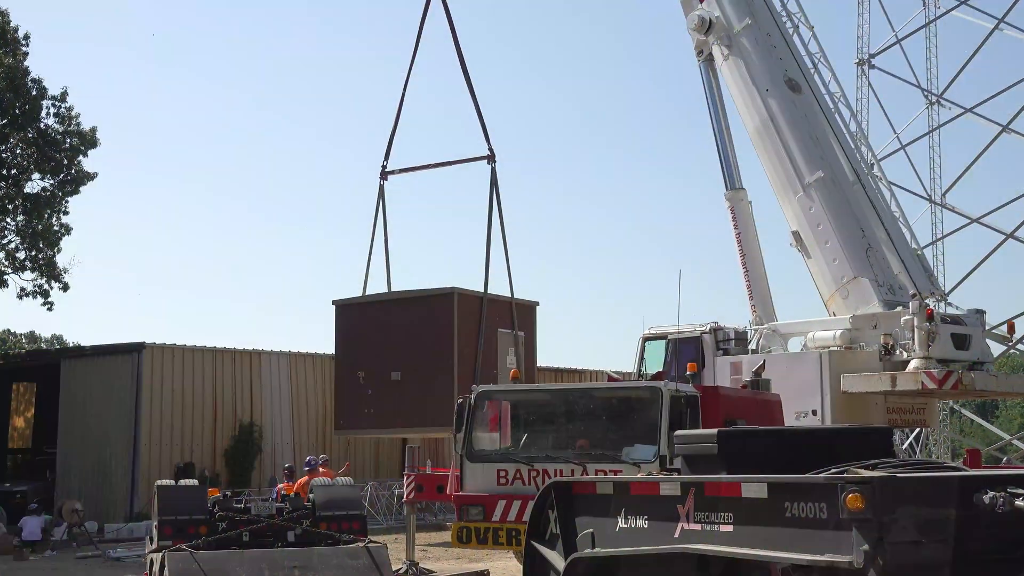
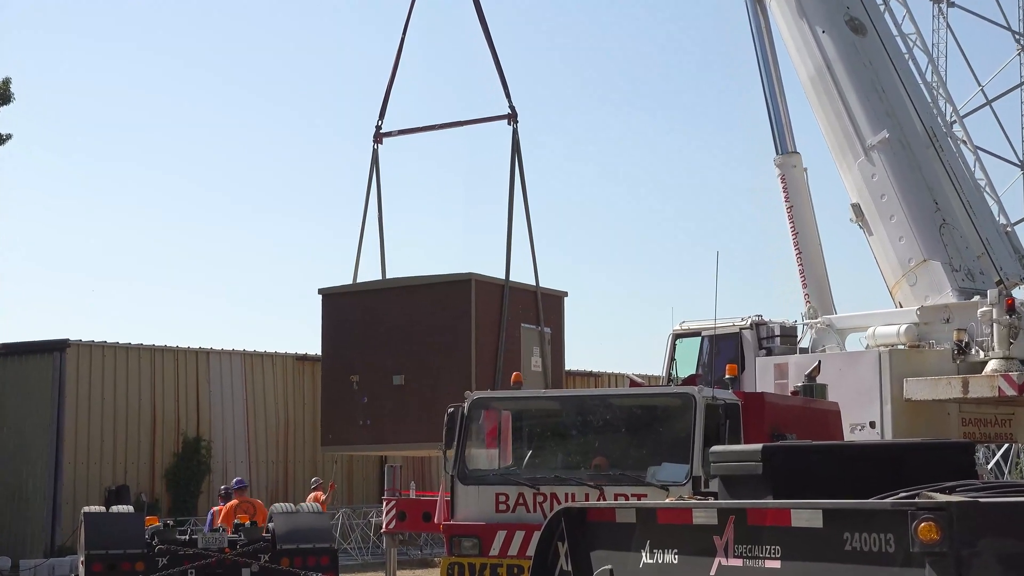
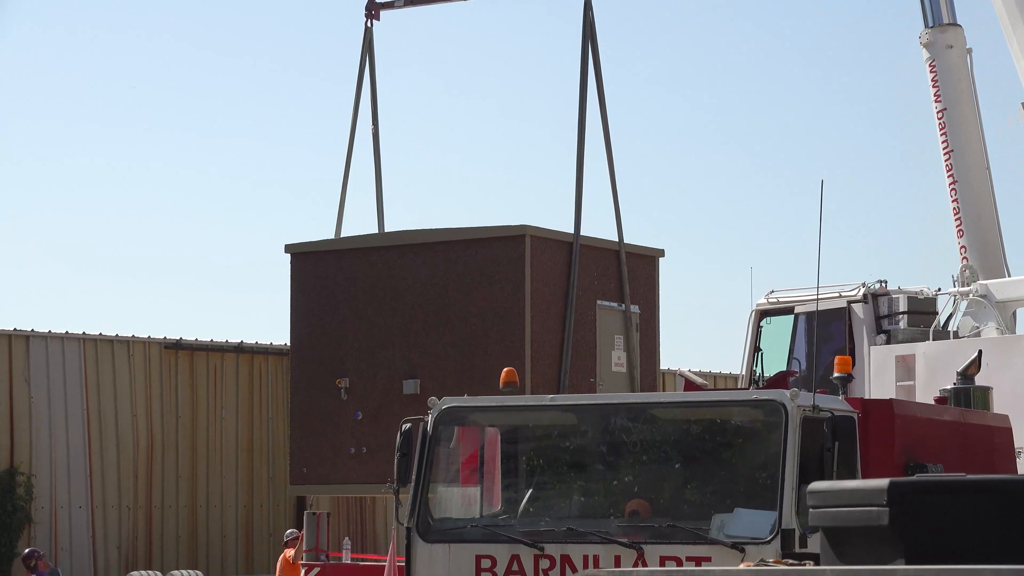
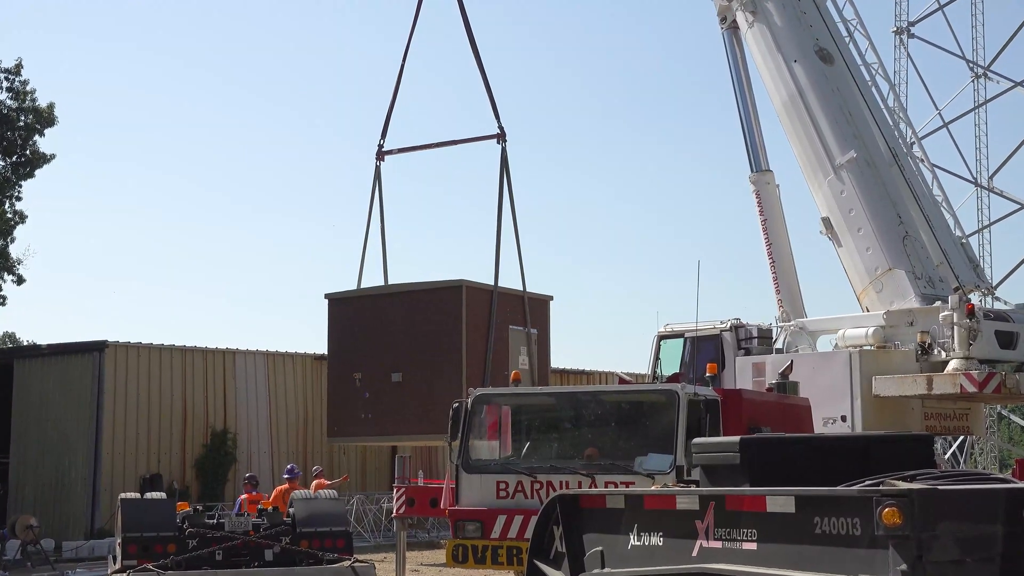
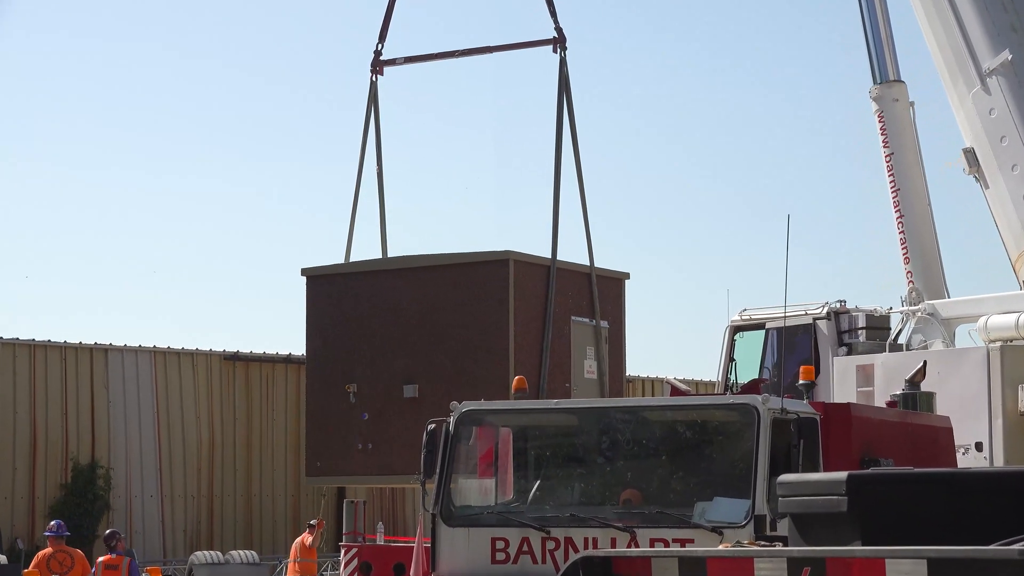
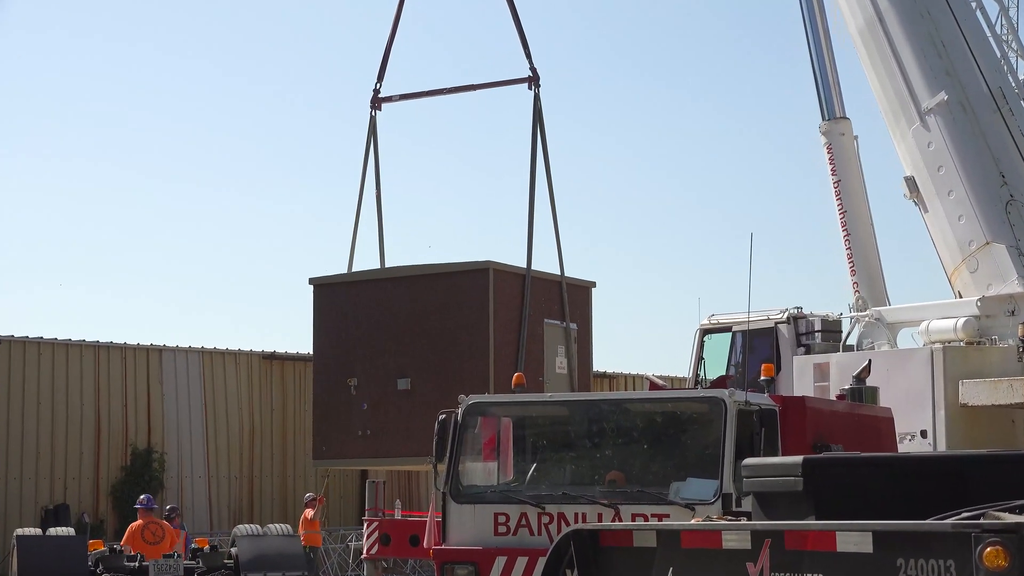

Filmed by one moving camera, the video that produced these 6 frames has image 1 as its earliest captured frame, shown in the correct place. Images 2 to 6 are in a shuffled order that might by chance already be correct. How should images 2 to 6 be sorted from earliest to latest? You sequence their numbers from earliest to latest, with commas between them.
4, 2, 6, 5, 3
